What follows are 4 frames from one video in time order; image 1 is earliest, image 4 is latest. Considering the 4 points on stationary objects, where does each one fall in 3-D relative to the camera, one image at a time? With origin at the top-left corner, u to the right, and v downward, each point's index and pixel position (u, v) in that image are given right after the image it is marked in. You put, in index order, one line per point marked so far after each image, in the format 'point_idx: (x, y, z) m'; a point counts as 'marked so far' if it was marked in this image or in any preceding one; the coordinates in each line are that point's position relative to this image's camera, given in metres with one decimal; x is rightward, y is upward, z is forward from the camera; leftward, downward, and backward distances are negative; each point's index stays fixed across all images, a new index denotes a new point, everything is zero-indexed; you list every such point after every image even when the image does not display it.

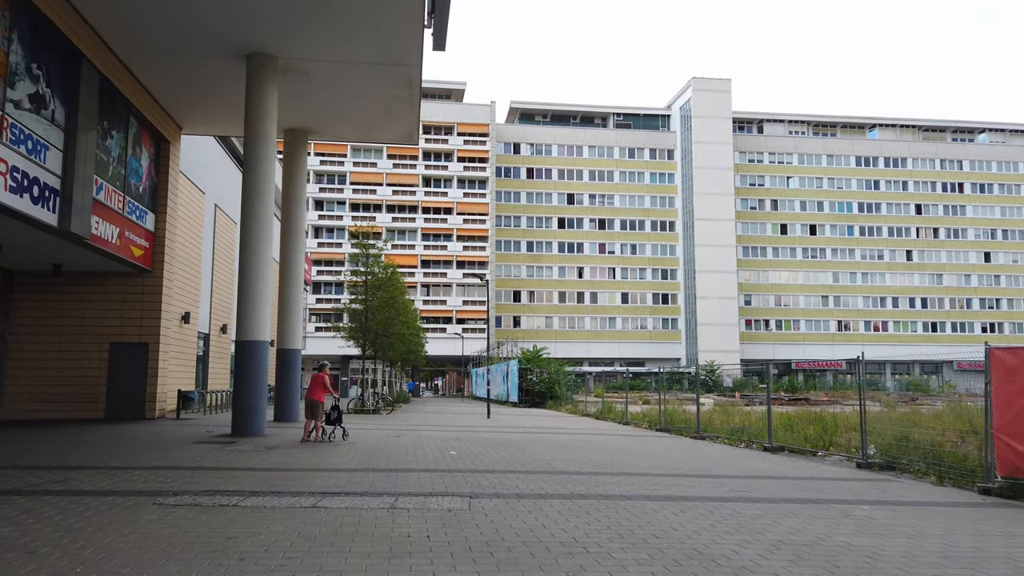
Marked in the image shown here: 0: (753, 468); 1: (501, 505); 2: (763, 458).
0: (+3.9, -2.9, +12.3) m
1: (-0.1, -2.3, +8.2) m
2: (+4.8, -3.2, +14.5) m
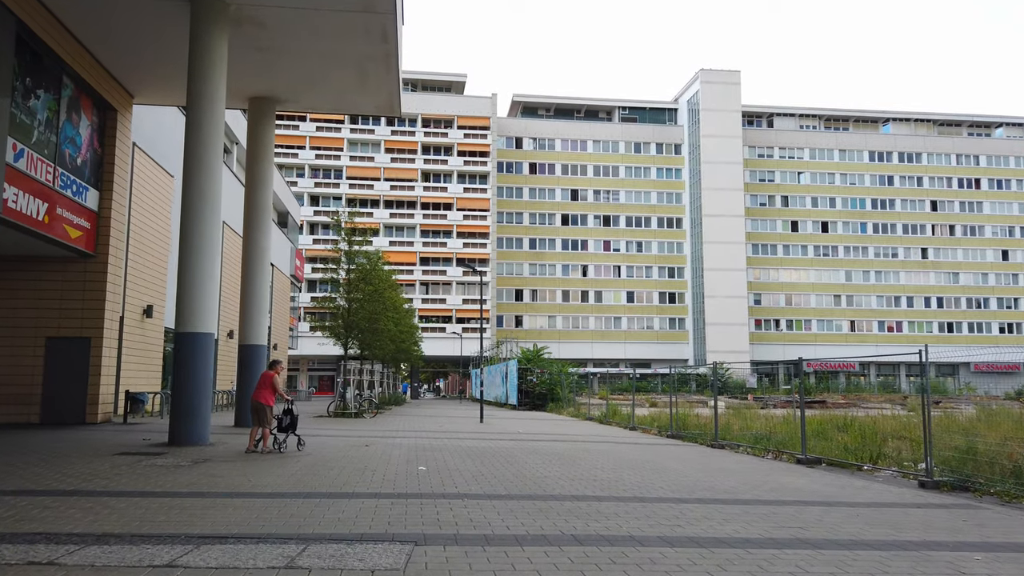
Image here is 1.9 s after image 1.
0: (+3.6, -2.6, +9.8) m
1: (-0.4, -2.0, +5.7) m
2: (+4.5, -2.9, +12.0) m
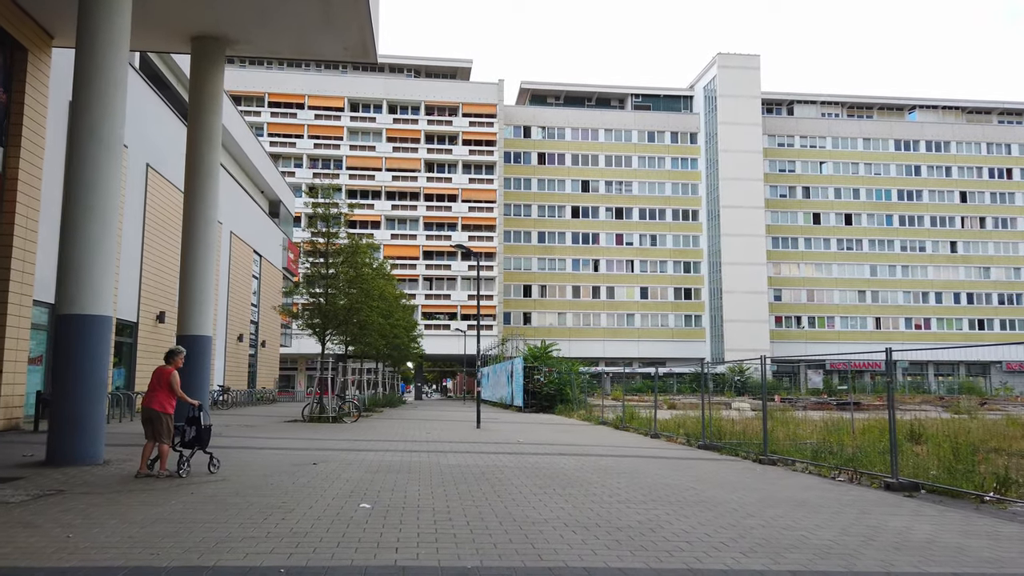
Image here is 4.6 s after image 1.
0: (+3.5, -2.1, +6.3) m
1: (-0.6, -1.5, +2.2) m
2: (+4.4, -2.5, +8.5) m
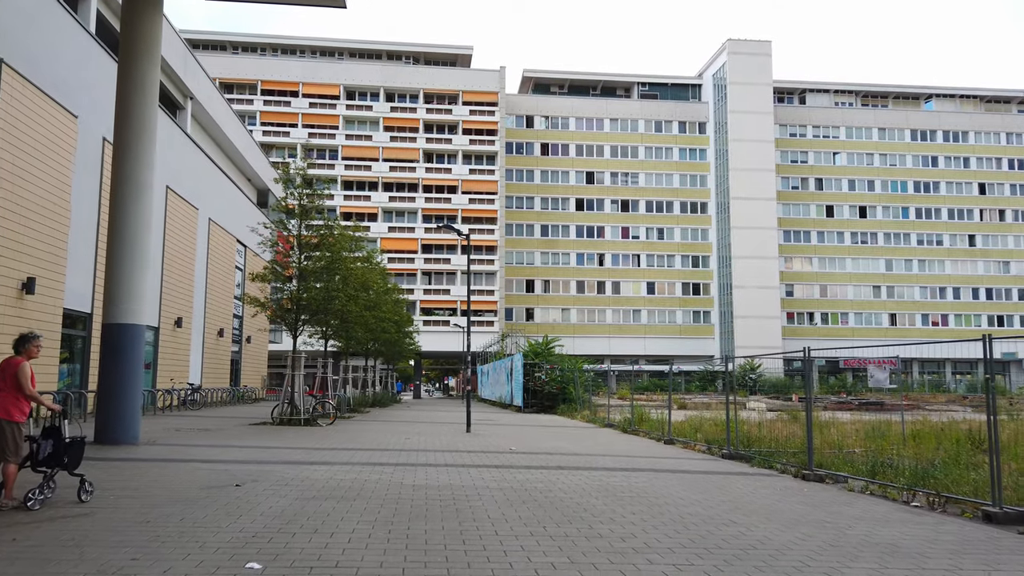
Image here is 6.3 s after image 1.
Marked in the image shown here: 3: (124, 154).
0: (+3.2, -1.8, +3.7) m
1: (-0.9, -1.2, -0.3) m
2: (+4.2, -2.1, +5.9) m
3: (-6.8, +2.3, +13.4) m
